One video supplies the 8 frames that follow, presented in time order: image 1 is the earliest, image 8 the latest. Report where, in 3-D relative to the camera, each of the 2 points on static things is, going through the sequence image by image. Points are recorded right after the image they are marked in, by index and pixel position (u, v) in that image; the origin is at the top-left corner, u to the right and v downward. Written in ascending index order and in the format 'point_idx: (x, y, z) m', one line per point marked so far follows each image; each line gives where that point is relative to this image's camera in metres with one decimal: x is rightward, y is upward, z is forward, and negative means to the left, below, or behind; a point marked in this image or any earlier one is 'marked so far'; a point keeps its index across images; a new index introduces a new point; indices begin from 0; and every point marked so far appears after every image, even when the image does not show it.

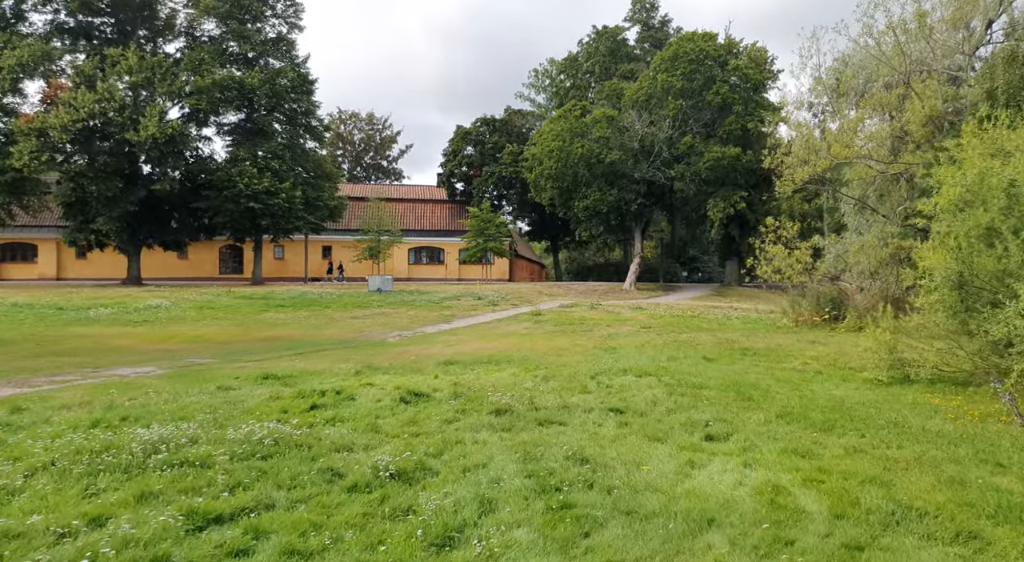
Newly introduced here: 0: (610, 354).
0: (+1.7, -1.3, +14.0) m
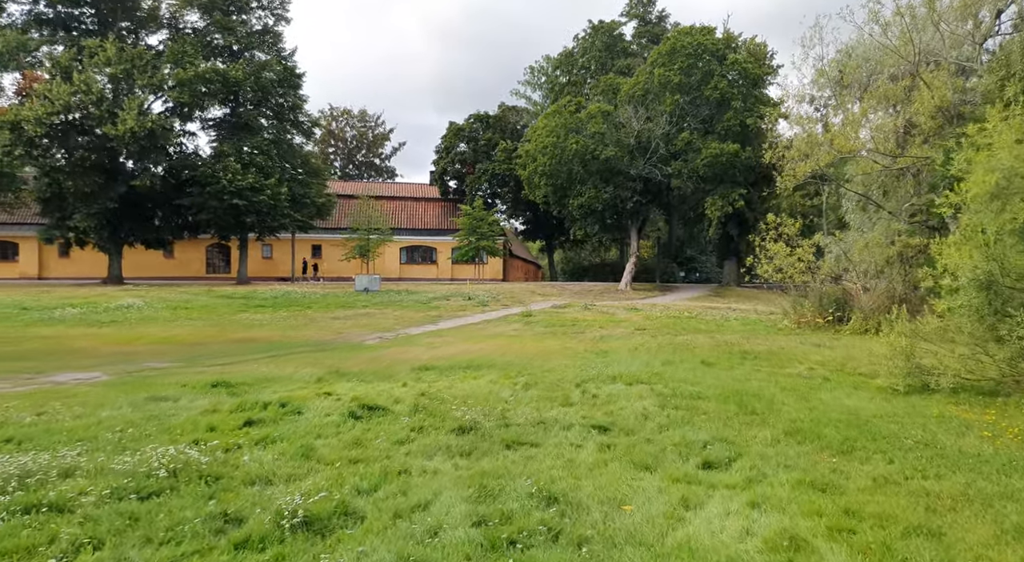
0: (+1.5, -1.3, +13.0) m
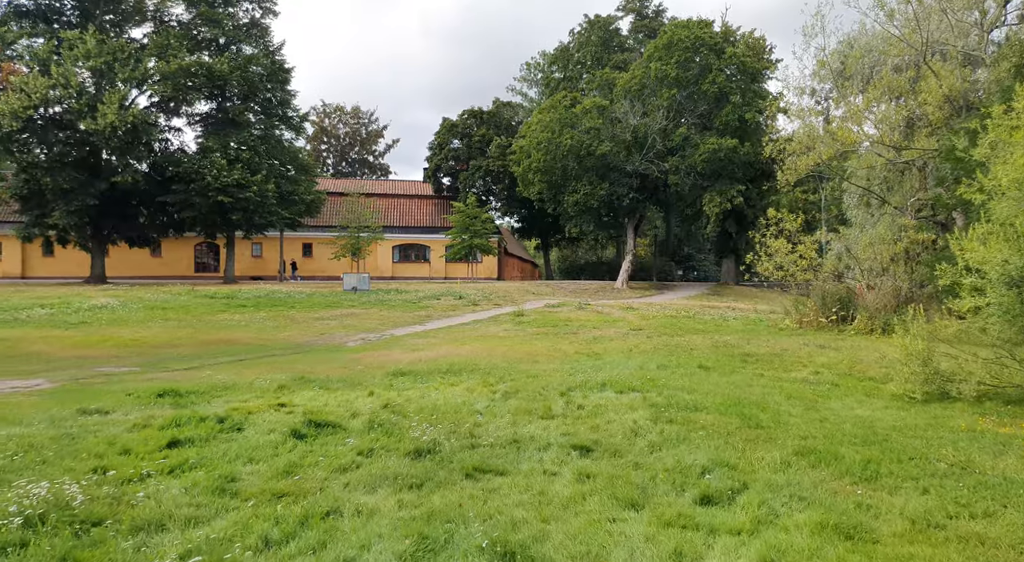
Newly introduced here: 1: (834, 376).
0: (+1.2, -1.3, +12.2) m
1: (+4.4, -1.3, +10.5) m
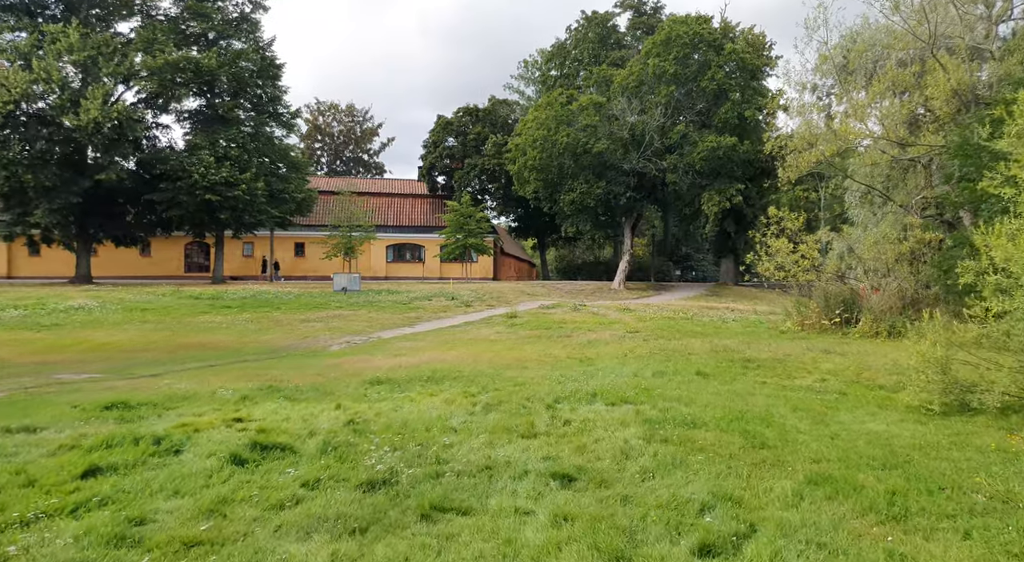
0: (+1.0, -1.3, +11.5) m
1: (+4.2, -1.3, +9.9) m
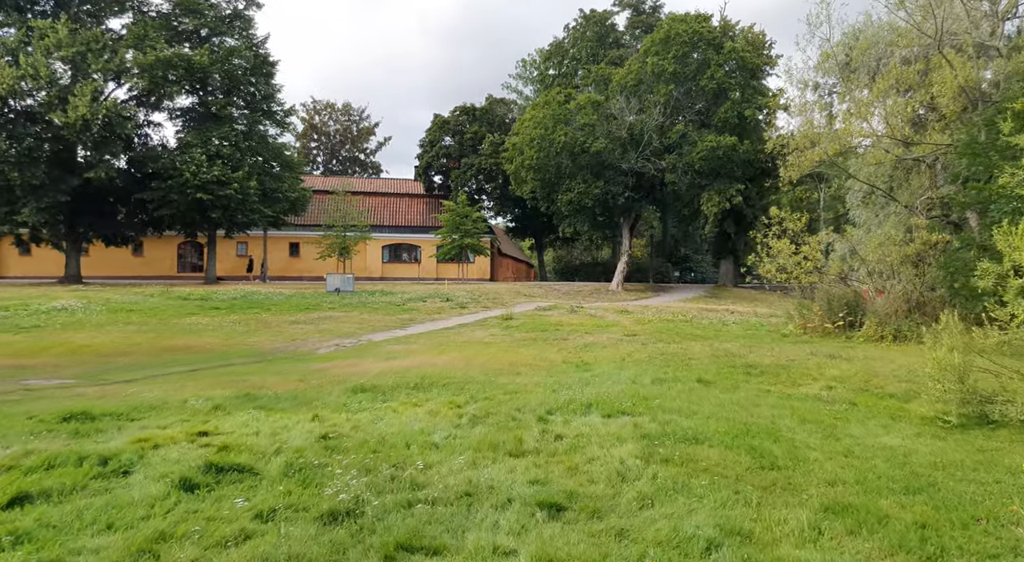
0: (+0.9, -1.3, +11.0) m
1: (+4.1, -1.4, +9.4) m
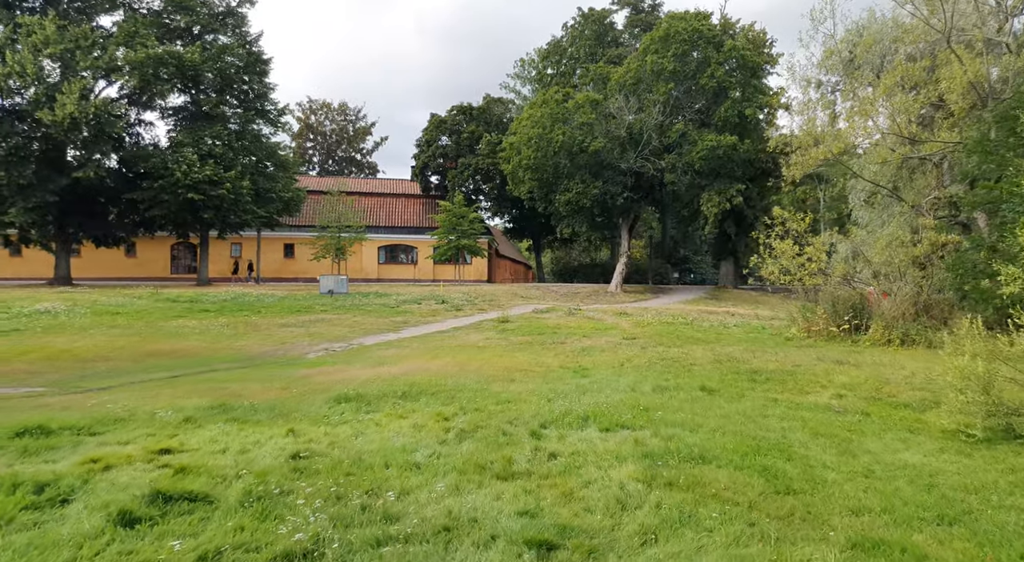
0: (+0.8, -1.4, +10.5) m
1: (+4.0, -1.4, +8.9) m
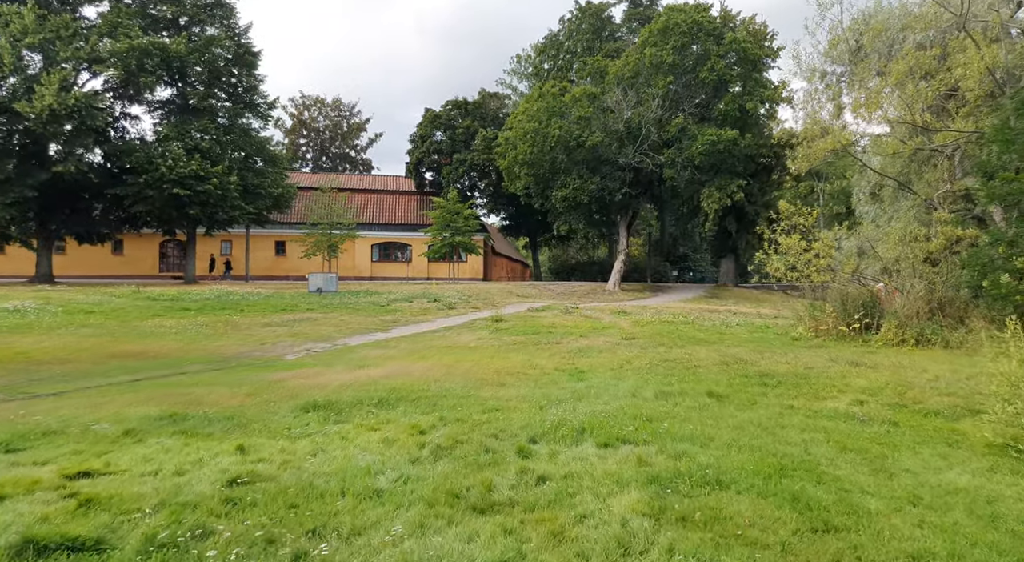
0: (+0.7, -1.3, +9.7) m
1: (+3.9, -1.3, +8.0) m
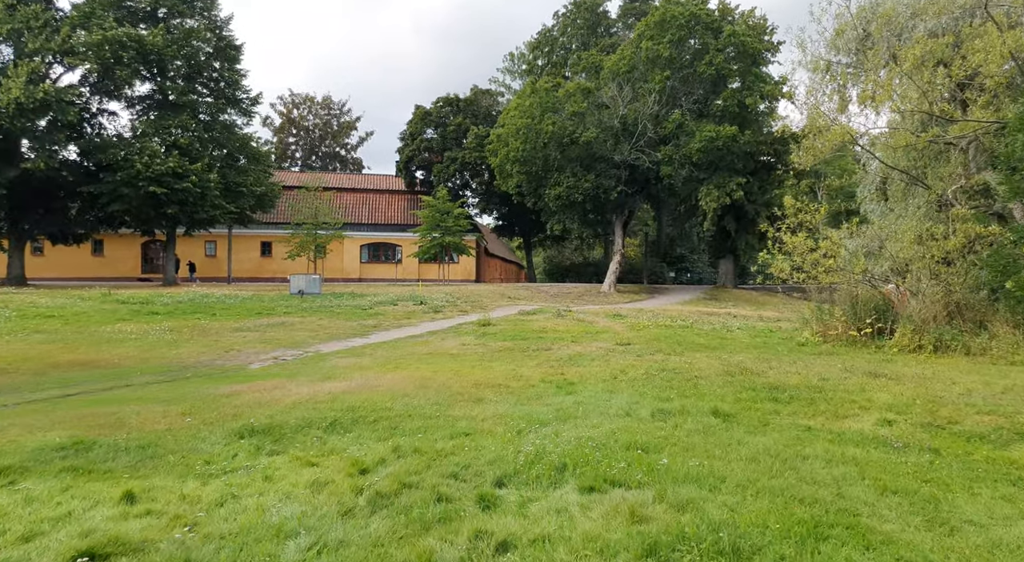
0: (+0.5, -1.3, +8.5) m
1: (+3.7, -1.4, +6.9) m
